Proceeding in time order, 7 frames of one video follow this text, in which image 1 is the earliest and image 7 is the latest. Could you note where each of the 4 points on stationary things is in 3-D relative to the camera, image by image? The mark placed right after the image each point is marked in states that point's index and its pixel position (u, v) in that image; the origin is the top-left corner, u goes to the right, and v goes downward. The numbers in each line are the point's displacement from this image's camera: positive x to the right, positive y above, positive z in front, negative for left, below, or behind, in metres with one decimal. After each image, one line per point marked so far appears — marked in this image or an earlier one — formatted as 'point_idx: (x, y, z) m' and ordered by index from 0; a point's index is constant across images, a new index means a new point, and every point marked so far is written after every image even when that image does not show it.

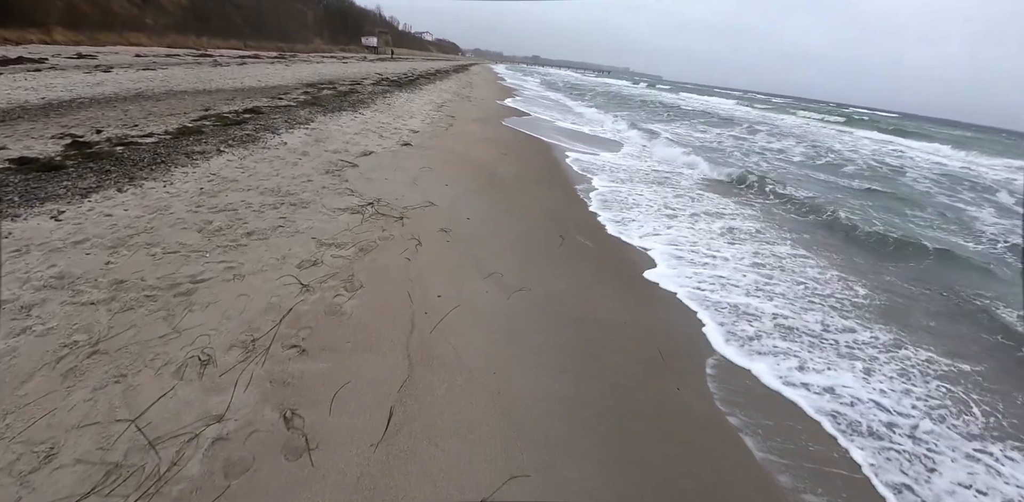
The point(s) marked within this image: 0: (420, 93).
0: (-3.4, +5.8, +15.4) m
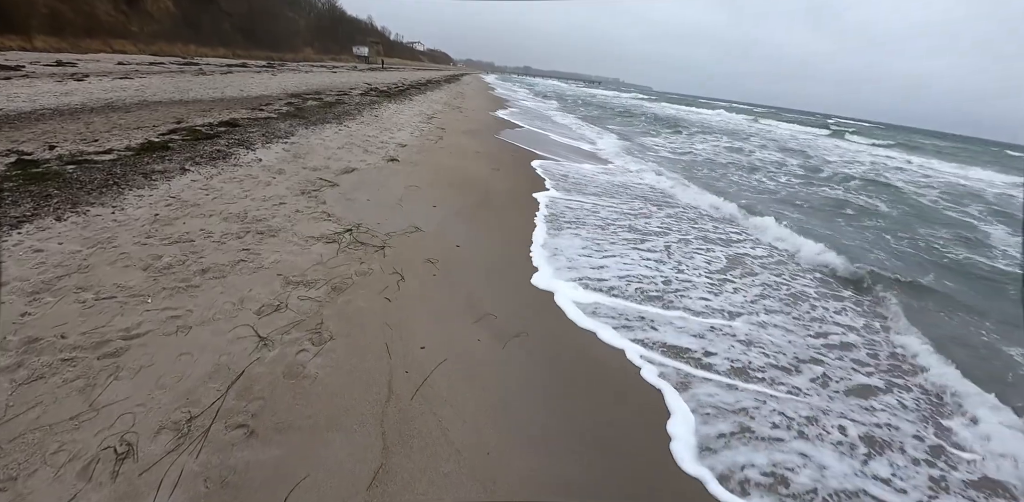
0: (-3.6, +5.3, +15.0) m
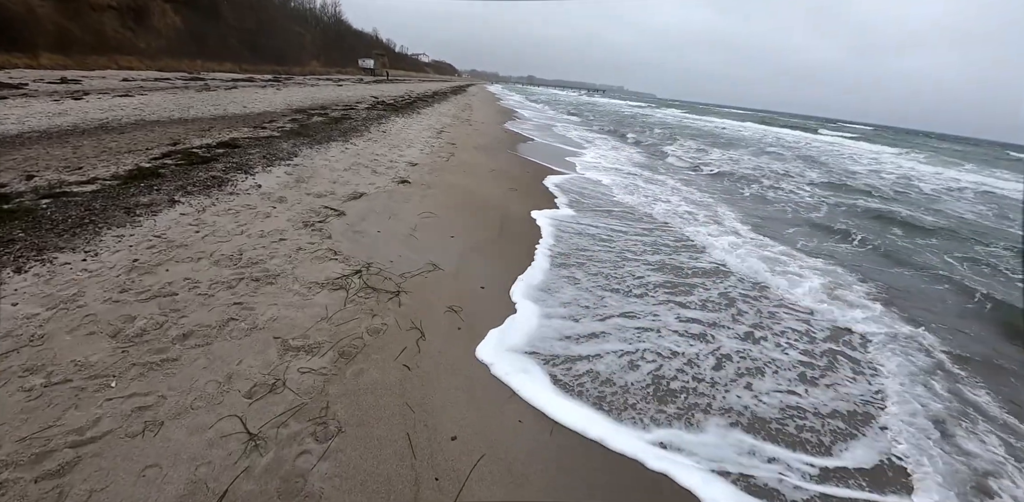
0: (-3.3, +4.6, +14.5) m
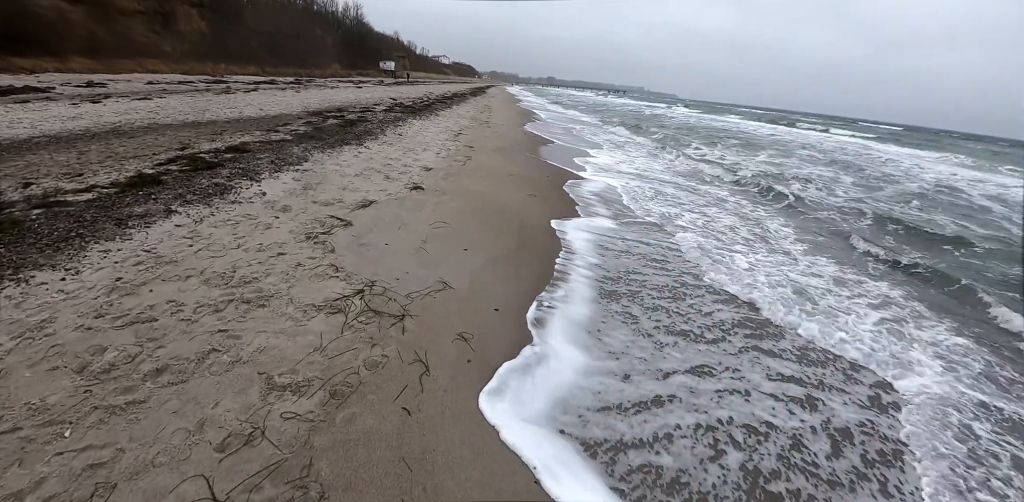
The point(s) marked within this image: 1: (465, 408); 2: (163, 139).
0: (-2.7, +4.5, +14.2) m
1: (-0.3, -1.0, +2.6) m
2: (-6.3, +2.0, +7.6) m
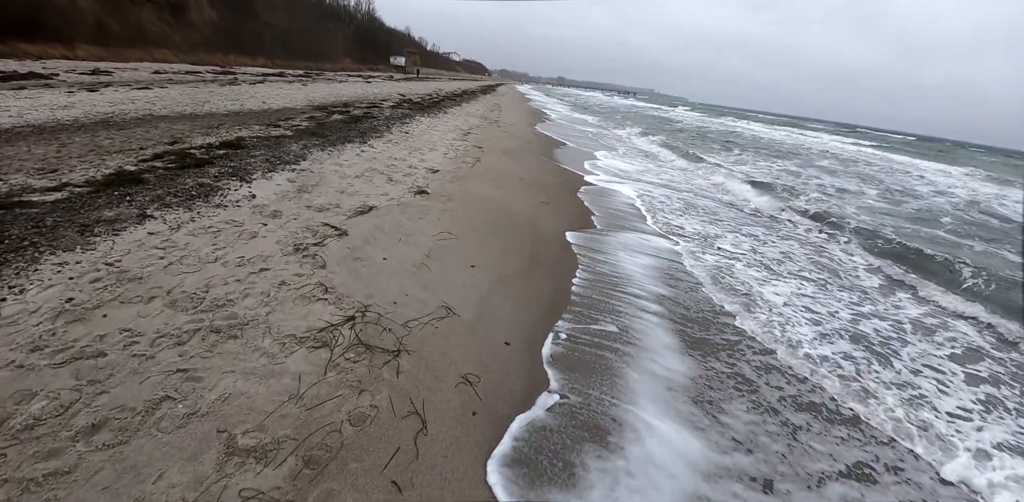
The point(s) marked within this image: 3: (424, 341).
0: (-2.3, +4.4, +13.8) m
1: (-0.2, -1.2, +2.1) m
2: (-6.1, +2.0, +7.1) m
3: (-0.6, -0.6, +3.0) m
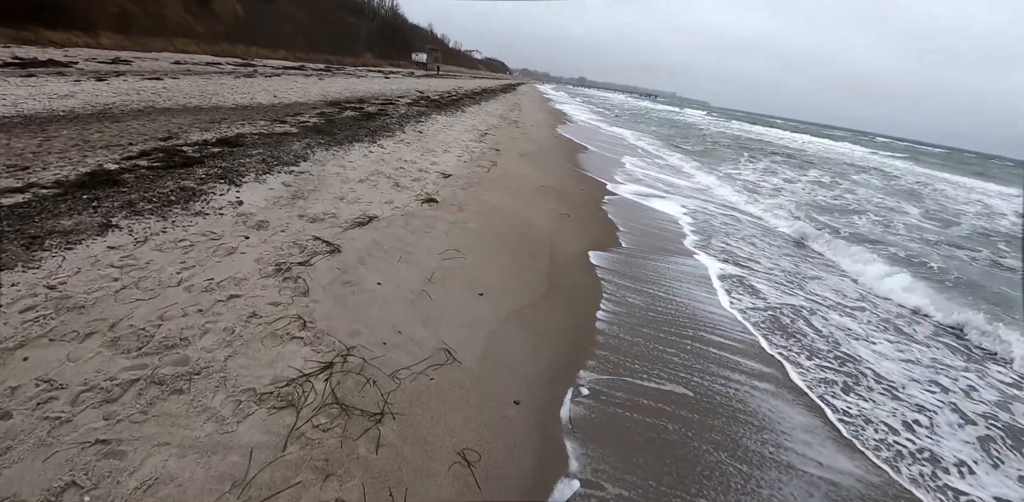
0: (-1.8, +4.2, +13.2) m
1: (-0.2, -1.4, +1.5) m
2: (-5.8, +2.0, +6.7) m
3: (-0.6, -0.9, +2.5) m
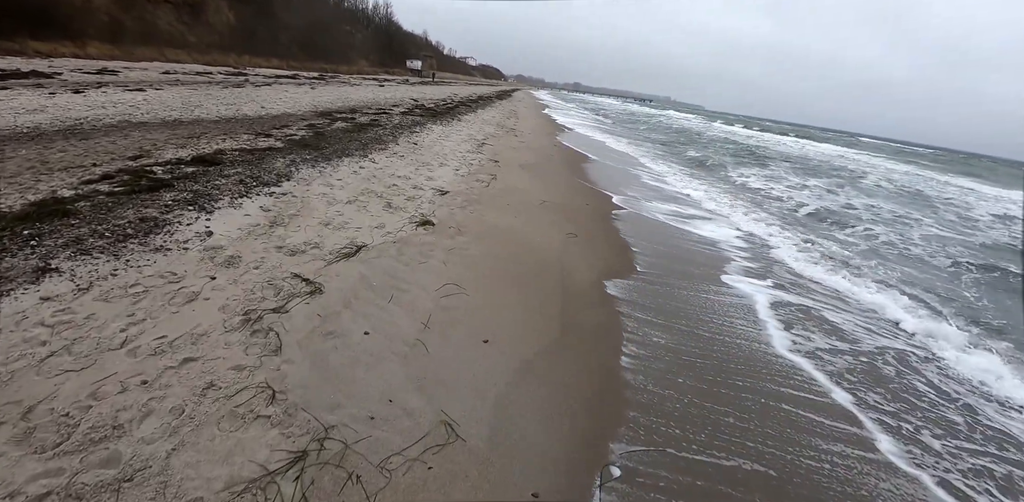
0: (-1.8, +3.8, +12.8) m
1: (-0.1, -1.7, +1.0) m
2: (-5.8, +1.6, +6.2) m
3: (-0.5, -1.2, +2.0) m
